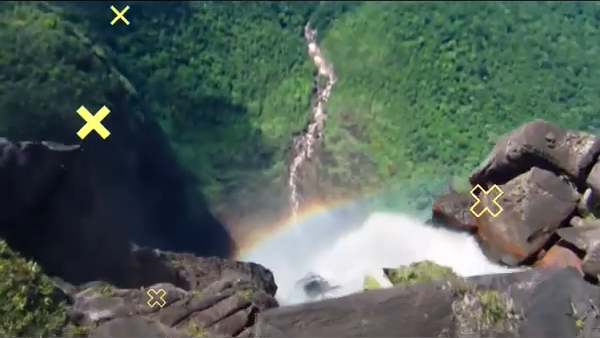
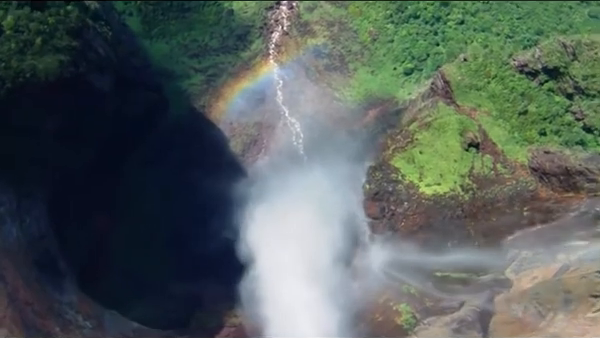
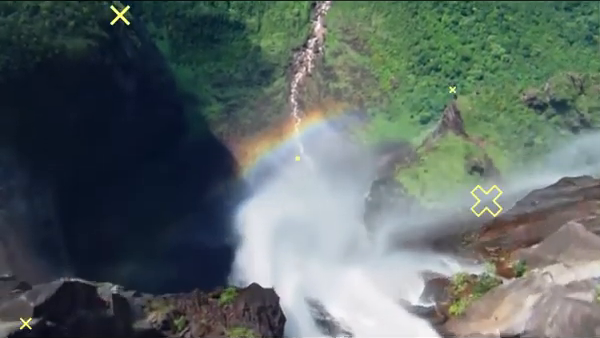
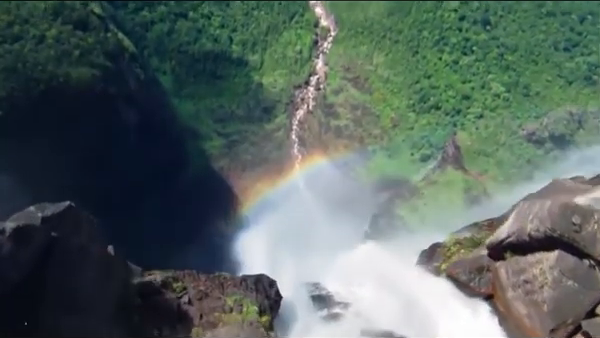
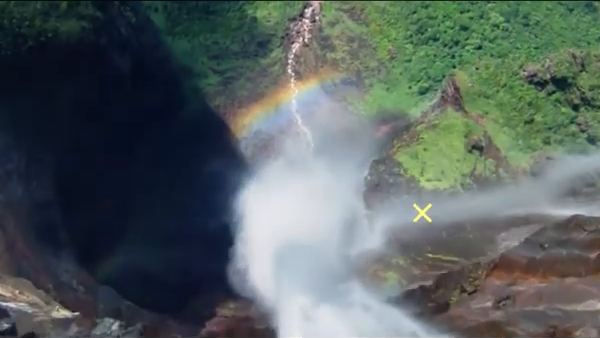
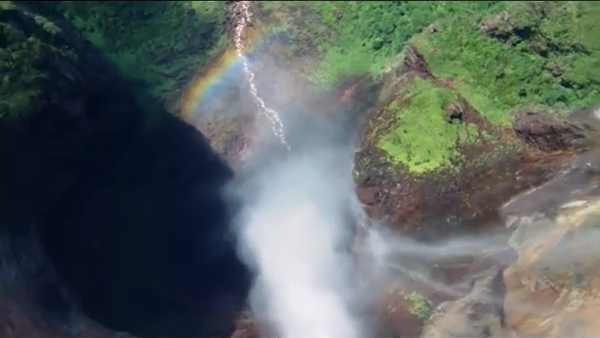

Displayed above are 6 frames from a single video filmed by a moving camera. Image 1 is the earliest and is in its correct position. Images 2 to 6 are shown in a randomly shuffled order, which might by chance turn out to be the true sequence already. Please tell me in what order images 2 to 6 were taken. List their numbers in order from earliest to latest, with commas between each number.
4, 3, 5, 2, 6
